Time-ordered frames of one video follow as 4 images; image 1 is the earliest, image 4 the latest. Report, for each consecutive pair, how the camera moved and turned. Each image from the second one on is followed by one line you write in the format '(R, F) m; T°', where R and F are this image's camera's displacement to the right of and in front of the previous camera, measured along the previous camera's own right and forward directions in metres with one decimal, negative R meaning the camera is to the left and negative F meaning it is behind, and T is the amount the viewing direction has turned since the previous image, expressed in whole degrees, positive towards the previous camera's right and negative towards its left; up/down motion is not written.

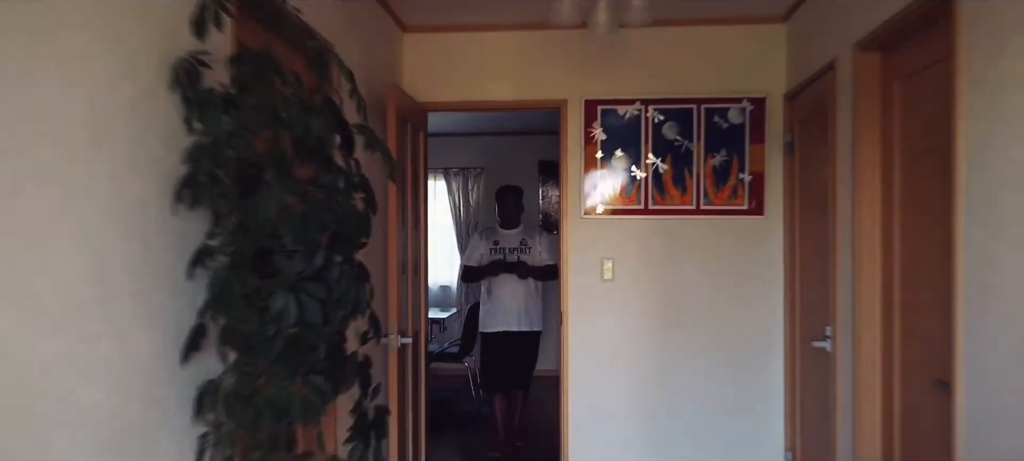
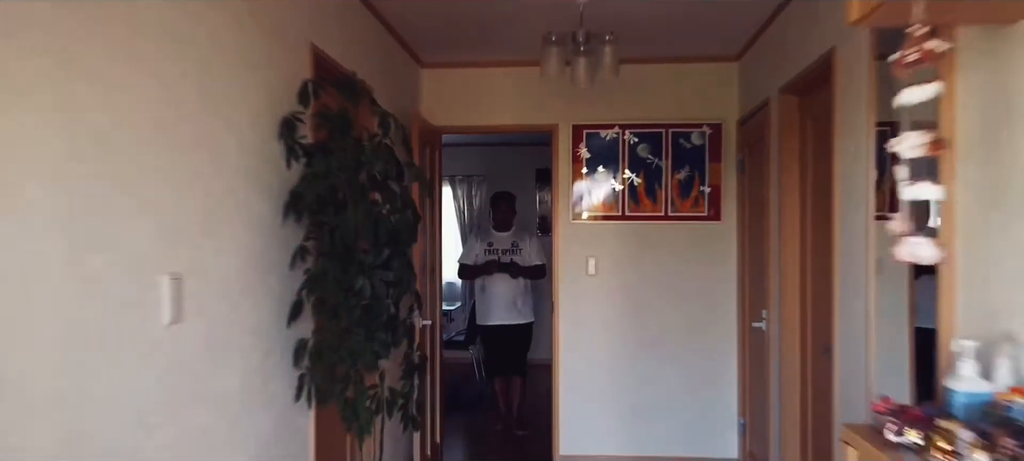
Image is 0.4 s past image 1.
(0.0, -1.0) m; 0°
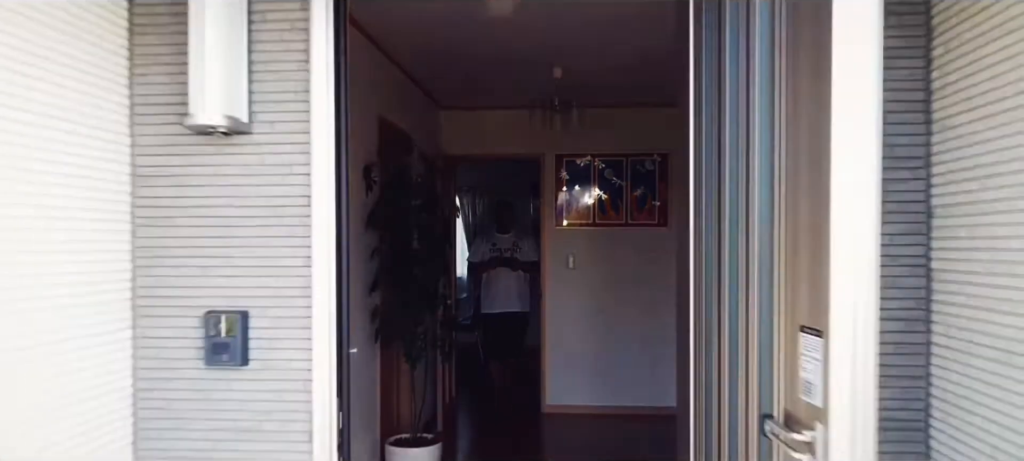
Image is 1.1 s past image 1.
(0.0, -1.8) m; 0°
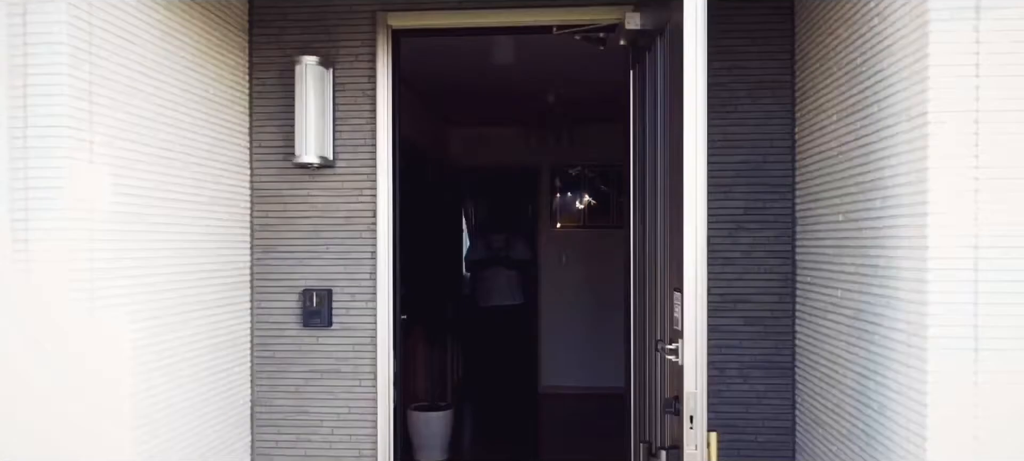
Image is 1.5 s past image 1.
(0.0, -1.0) m; 0°
